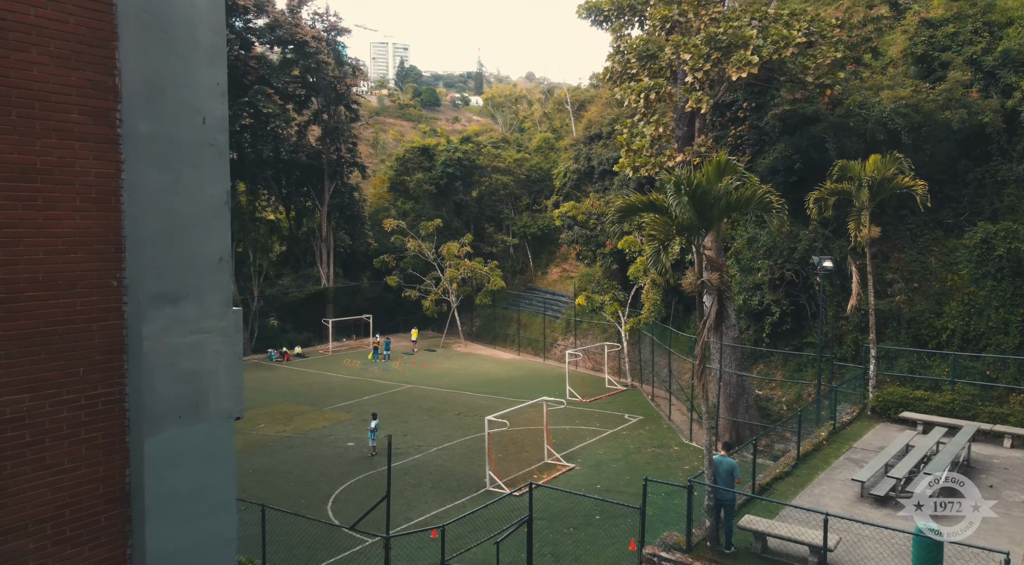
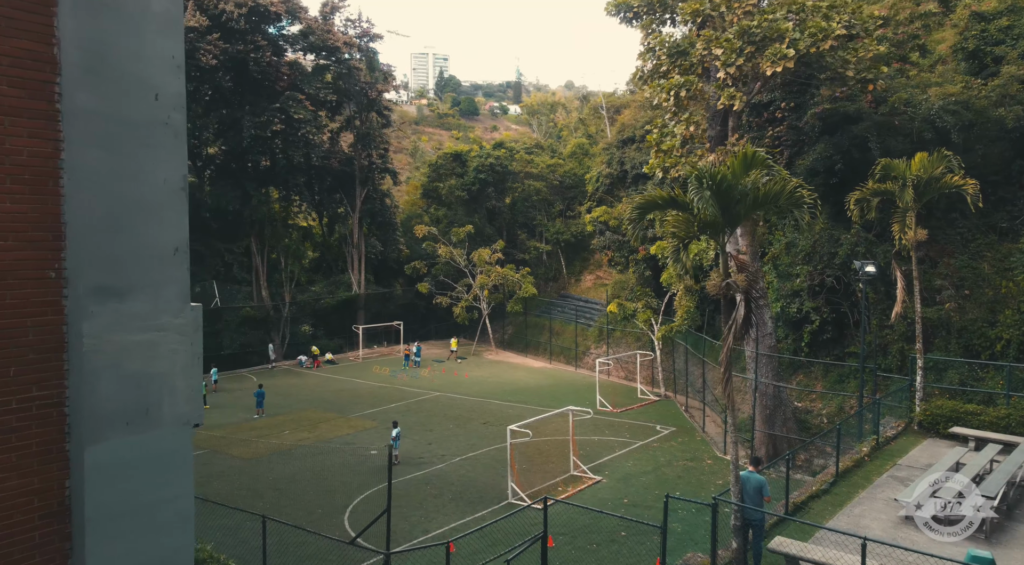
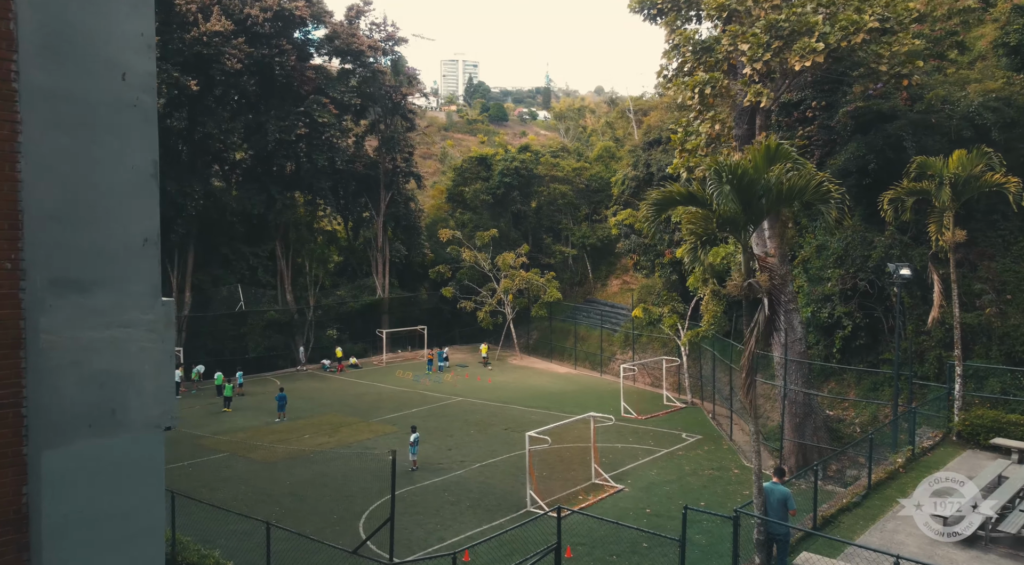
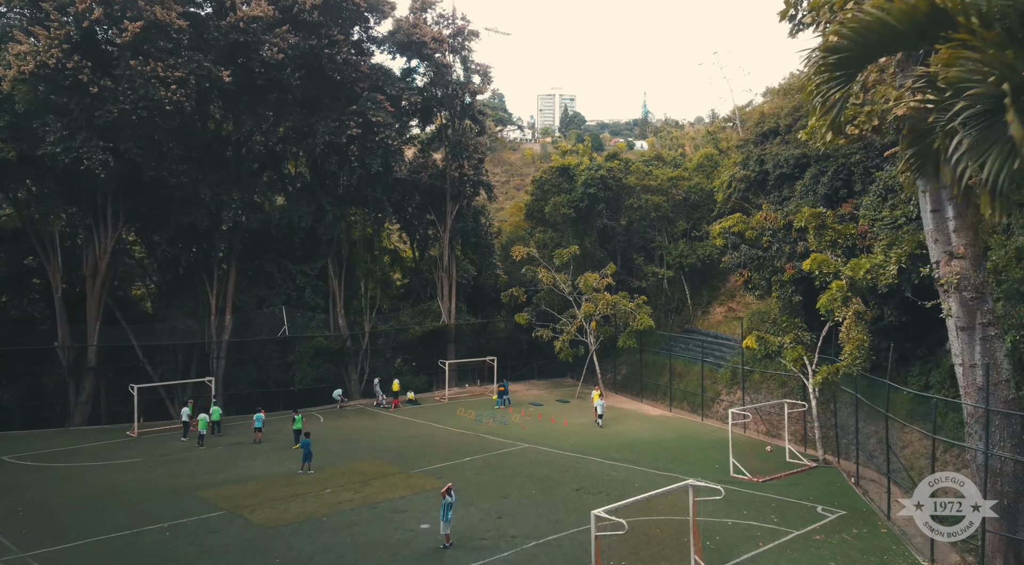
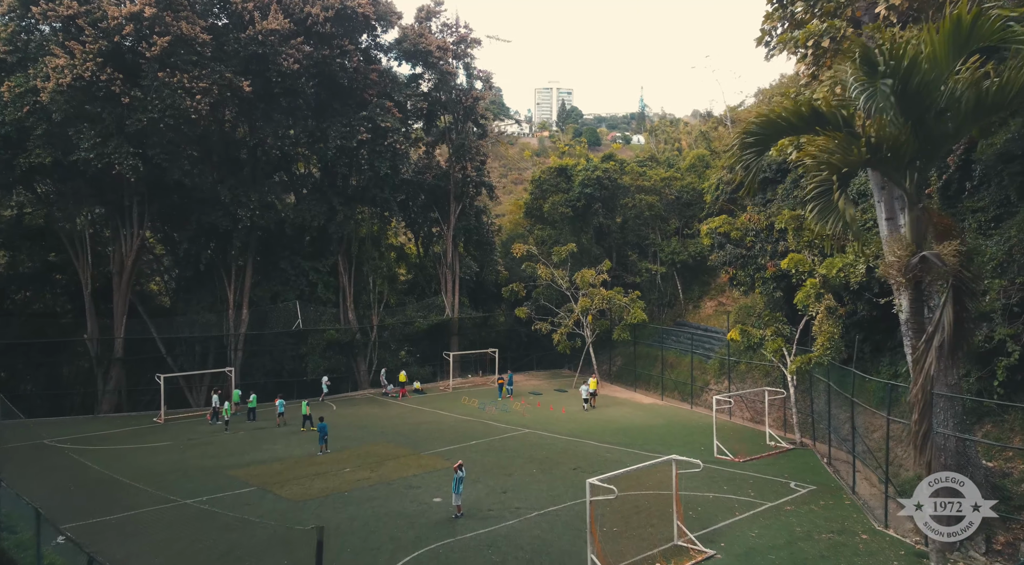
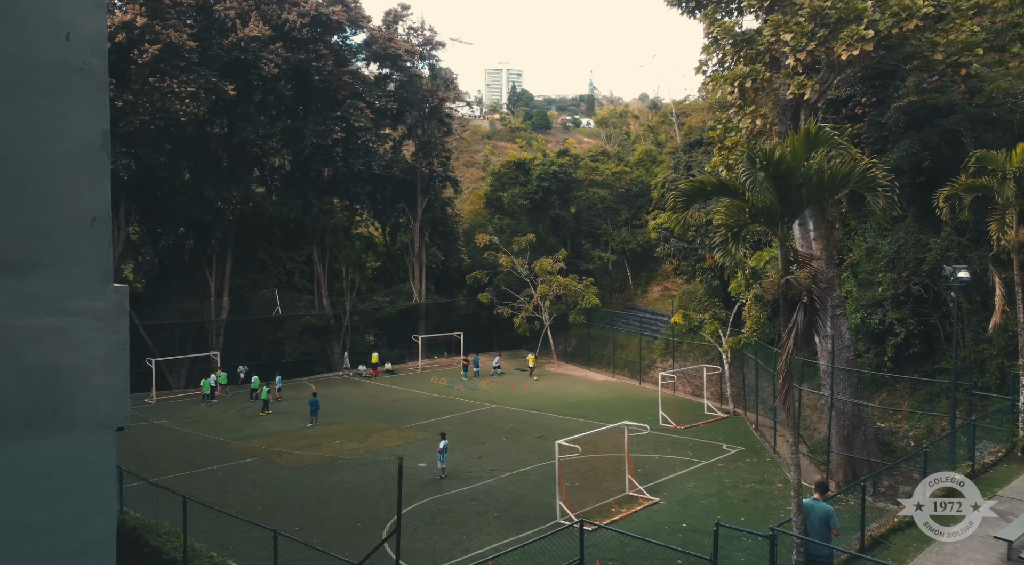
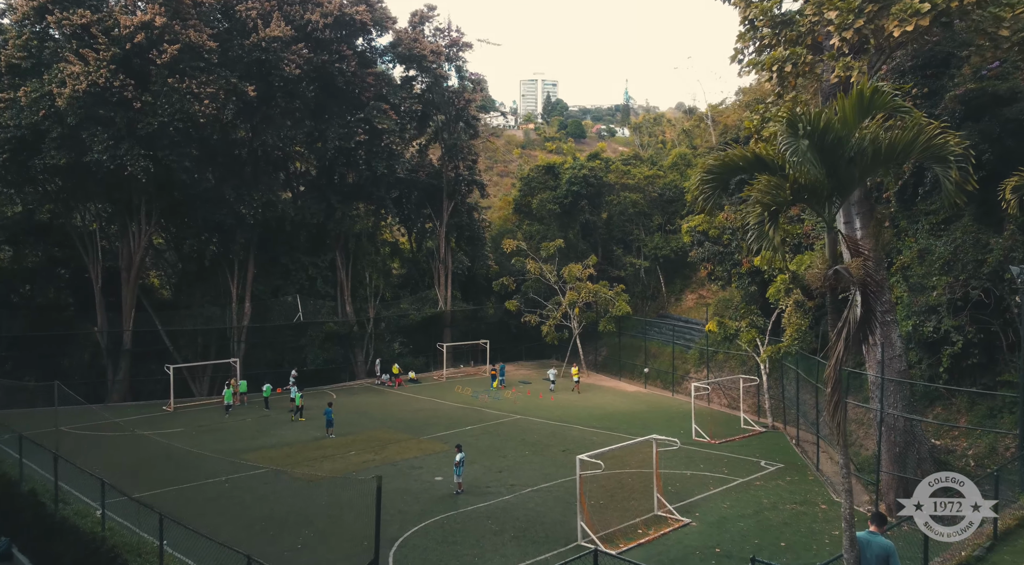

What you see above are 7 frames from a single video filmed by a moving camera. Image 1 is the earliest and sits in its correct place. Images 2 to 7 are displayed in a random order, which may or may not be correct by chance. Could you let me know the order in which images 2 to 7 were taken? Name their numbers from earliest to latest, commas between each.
2, 3, 6, 7, 5, 4
